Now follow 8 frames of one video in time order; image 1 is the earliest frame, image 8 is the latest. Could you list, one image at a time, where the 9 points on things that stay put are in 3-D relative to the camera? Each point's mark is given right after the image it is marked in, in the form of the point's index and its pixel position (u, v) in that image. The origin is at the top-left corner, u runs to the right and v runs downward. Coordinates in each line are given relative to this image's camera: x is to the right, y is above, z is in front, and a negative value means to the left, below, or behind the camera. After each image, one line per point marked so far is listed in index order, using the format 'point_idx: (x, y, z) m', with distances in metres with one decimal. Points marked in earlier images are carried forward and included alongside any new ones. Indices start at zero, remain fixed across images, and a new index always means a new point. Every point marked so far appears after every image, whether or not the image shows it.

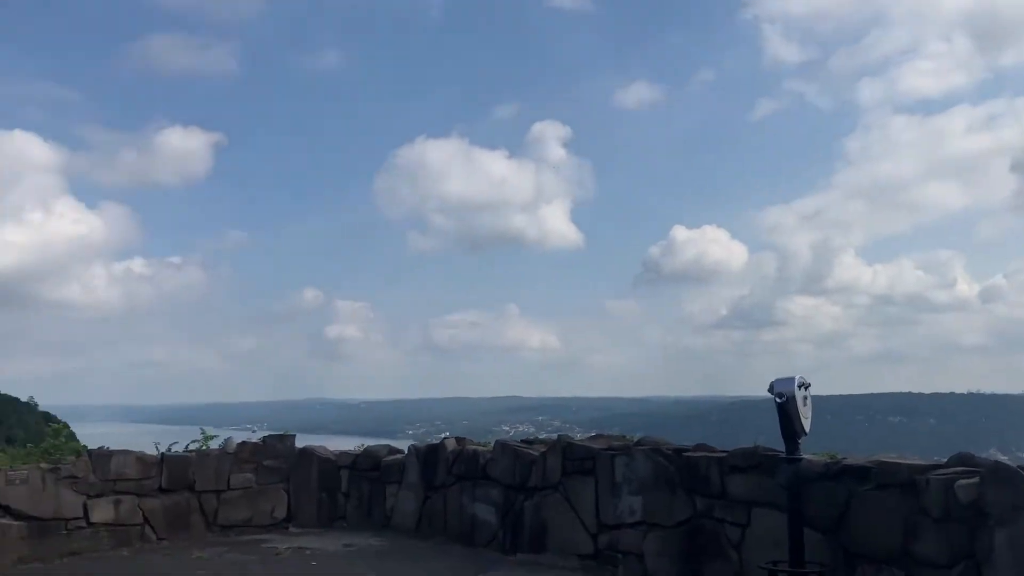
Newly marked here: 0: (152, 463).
0: (-3.0, -1.5, +7.8) m
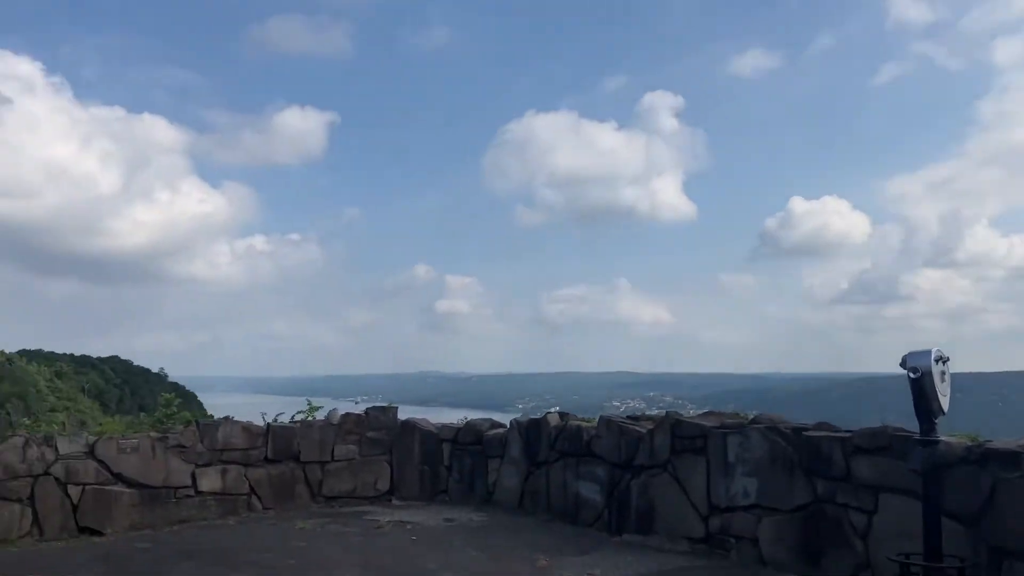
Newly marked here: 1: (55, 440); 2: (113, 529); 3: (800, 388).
0: (-2.1, -1.2, +7.9) m
1: (-3.5, -1.1, +7.1) m
2: (-3.0, -1.8, +7.2) m
3: (+3.9, -1.3, +12.7) m
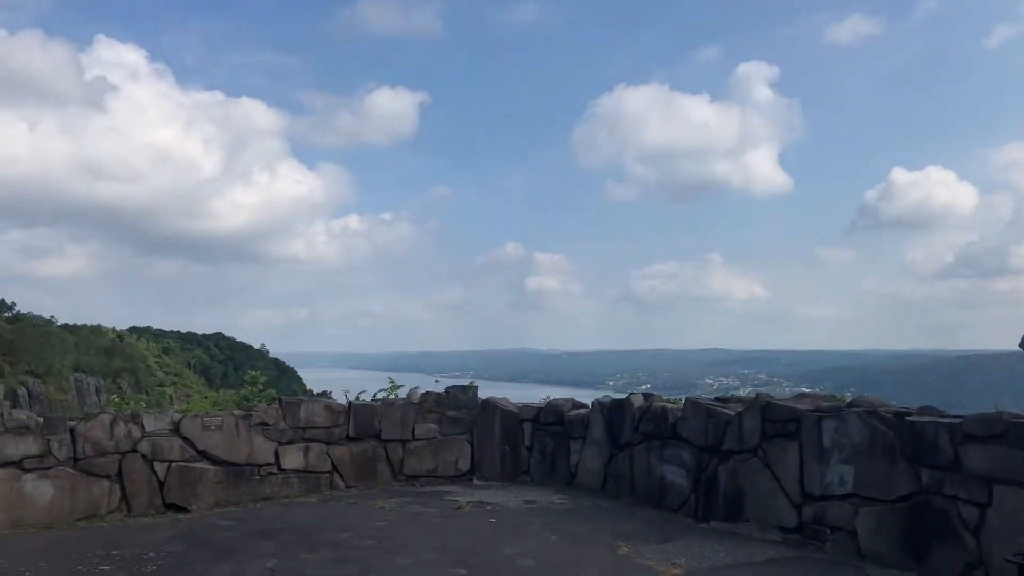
0: (-1.4, -1.0, +7.8) m
1: (-2.8, -1.0, +7.2) m
2: (-2.4, -1.7, +7.2) m
3: (+5.0, -1.0, +12.0) m
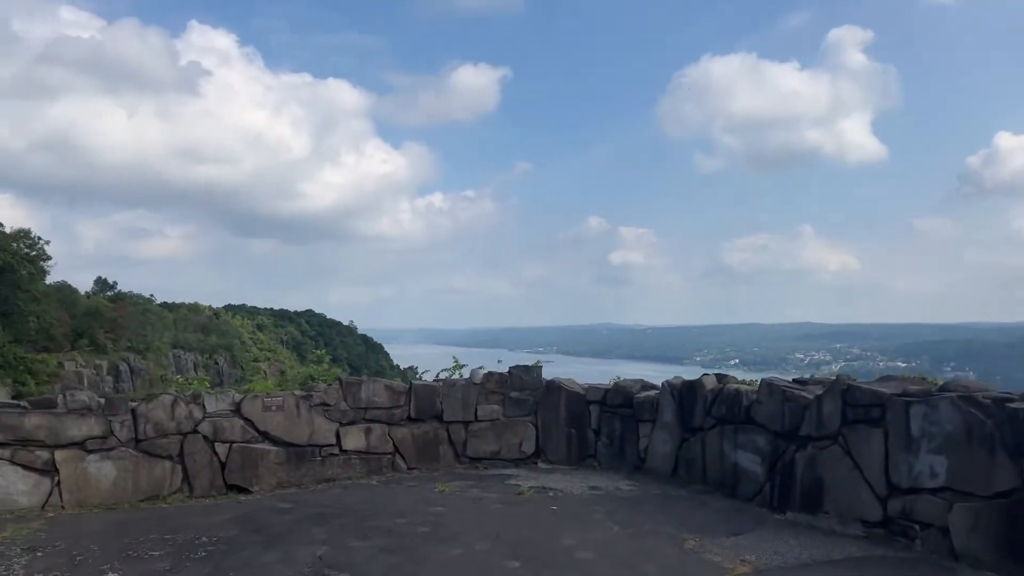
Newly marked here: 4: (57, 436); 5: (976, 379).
0: (-0.9, -0.8, +7.7) m
1: (-2.4, -0.8, +7.1) m
2: (-1.9, -1.5, +7.1) m
3: (+5.9, -0.7, +11.2) m
4: (-3.2, -1.1, +6.7) m
5: (+2.5, -0.5, +5.0) m
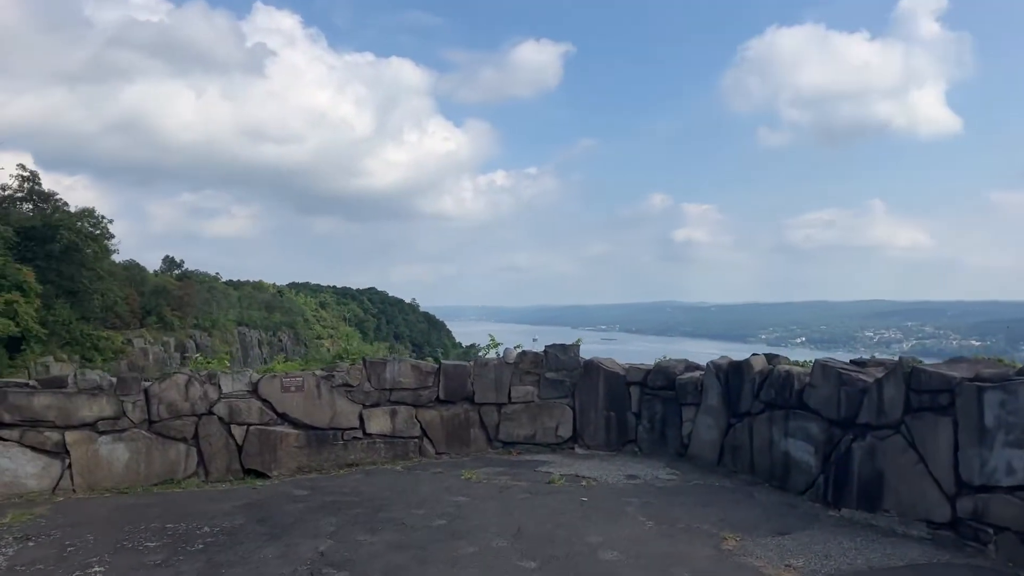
0: (-0.6, -0.6, +7.2) m
1: (-2.1, -0.6, +6.8) m
2: (-1.7, -1.3, +6.8) m
3: (+6.4, -0.4, +10.4) m
4: (-3.0, -0.9, +6.4) m
5: (+2.6, -0.3, +4.4) m
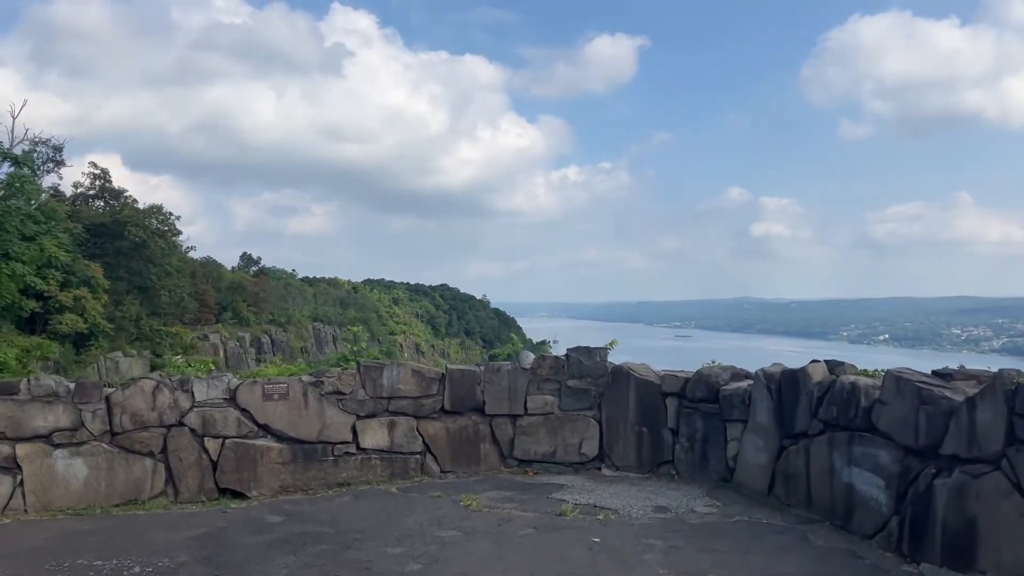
0: (-0.5, -0.6, +6.3) m
1: (-2.0, -0.6, +6.0) m
2: (-1.6, -1.3, +5.9) m
3: (+6.7, -0.3, +8.9) m
4: (-3.0, -0.8, +5.7) m
5: (+2.4, -0.3, +3.2) m
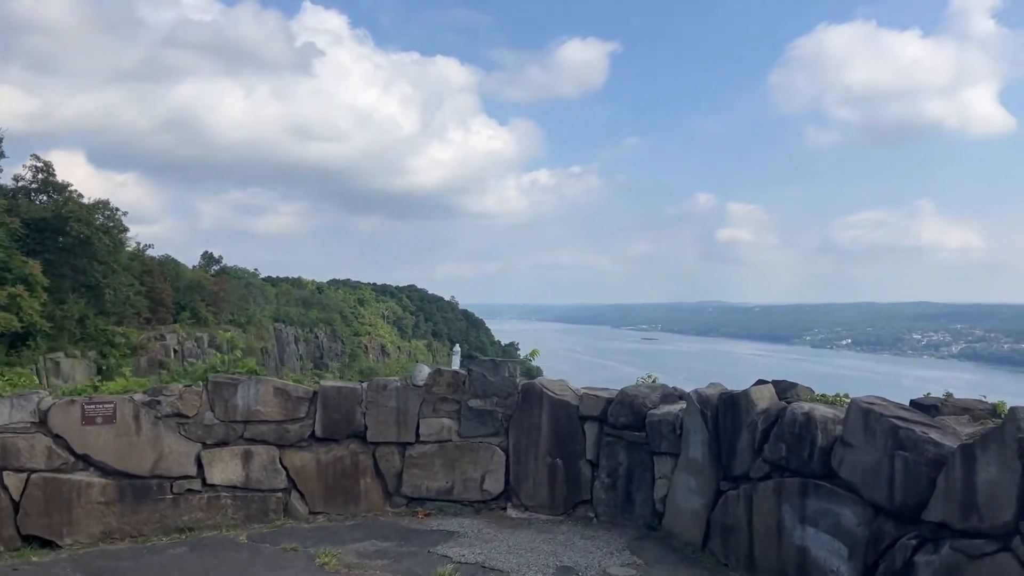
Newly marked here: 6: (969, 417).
0: (-1.1, -0.6, +5.1) m
1: (-2.6, -0.6, +4.8) m
2: (-2.2, -1.3, +4.7) m
3: (+6.0, -0.4, +7.9) m
4: (-3.6, -0.8, +4.4) m
5: (+1.9, -0.3, +2.1) m
6: (+1.5, -0.4, +3.1) m
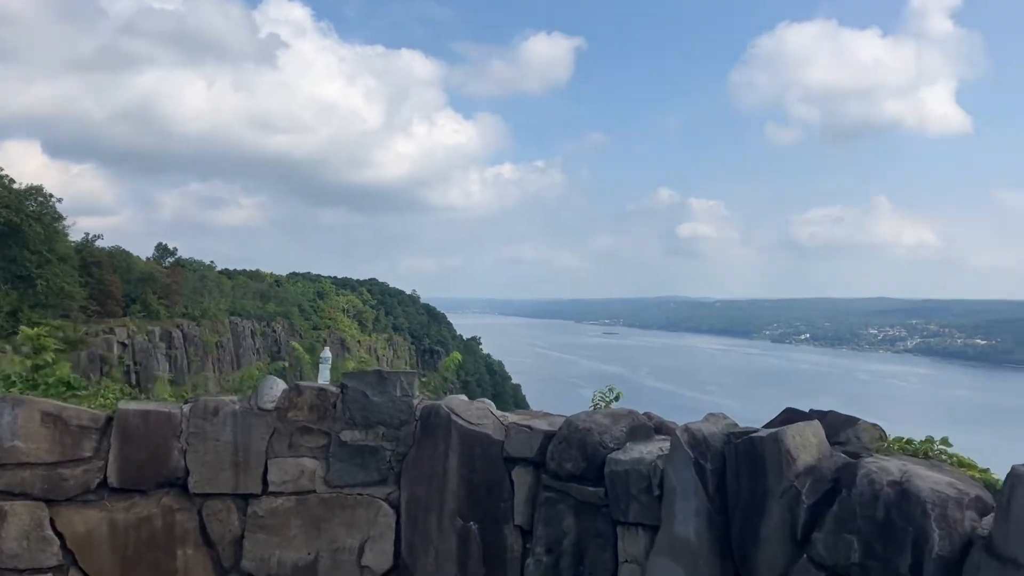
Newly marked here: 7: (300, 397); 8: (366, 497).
0: (-1.5, -0.5, +3.4) m
1: (-3.0, -0.5, +3.0) m
2: (-2.6, -1.2, +3.0) m
3: (+5.5, -0.3, +6.5) m
4: (-3.9, -0.7, +2.6) m
5: (+1.7, -0.3, +0.5) m
6: (+1.2, -0.3, +1.5) m
7: (-0.8, -0.4, +3.5) m
8: (-0.5, -0.8, +3.5) m
